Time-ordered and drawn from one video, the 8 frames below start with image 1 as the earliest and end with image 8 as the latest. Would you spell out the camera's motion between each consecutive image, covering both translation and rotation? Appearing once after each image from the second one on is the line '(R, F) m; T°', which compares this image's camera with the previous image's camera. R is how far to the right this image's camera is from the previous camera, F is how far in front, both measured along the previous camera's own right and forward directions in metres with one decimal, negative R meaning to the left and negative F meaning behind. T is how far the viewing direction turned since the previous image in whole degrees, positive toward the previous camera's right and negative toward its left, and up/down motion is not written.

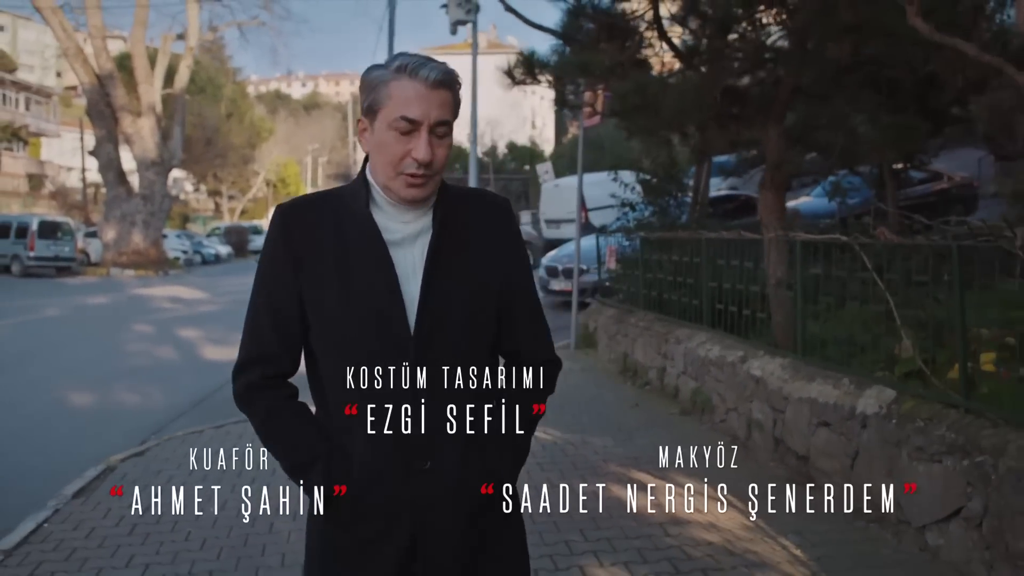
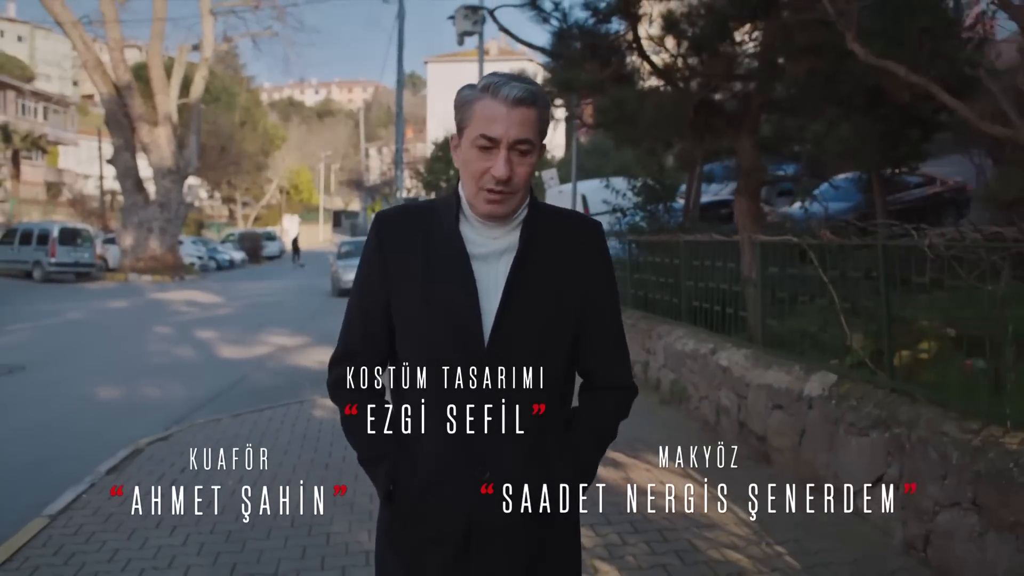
(+0.2, -0.7) m; -1°
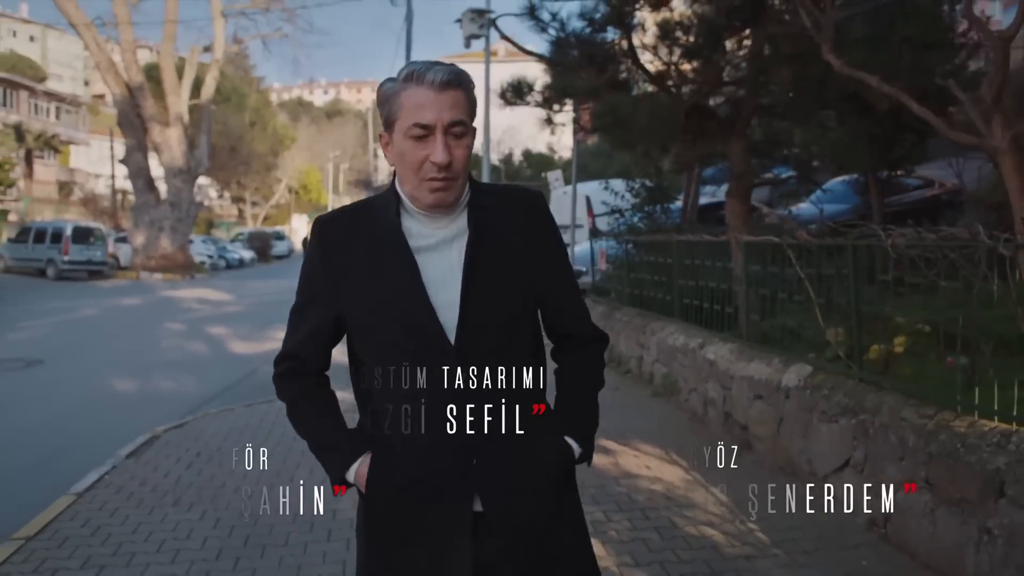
(+0.1, -0.4) m; 0°
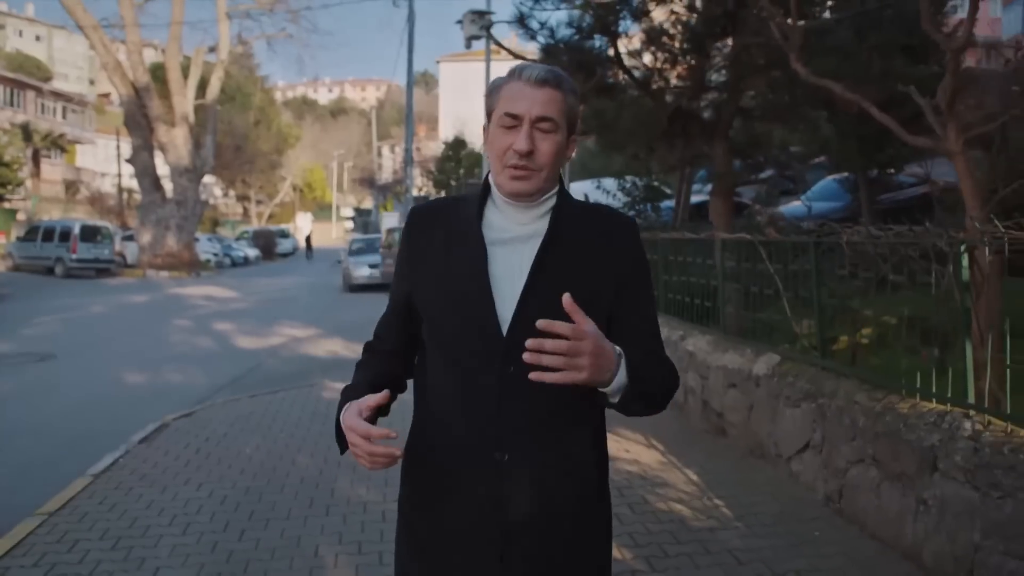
(+0.1, -0.4) m; 0°
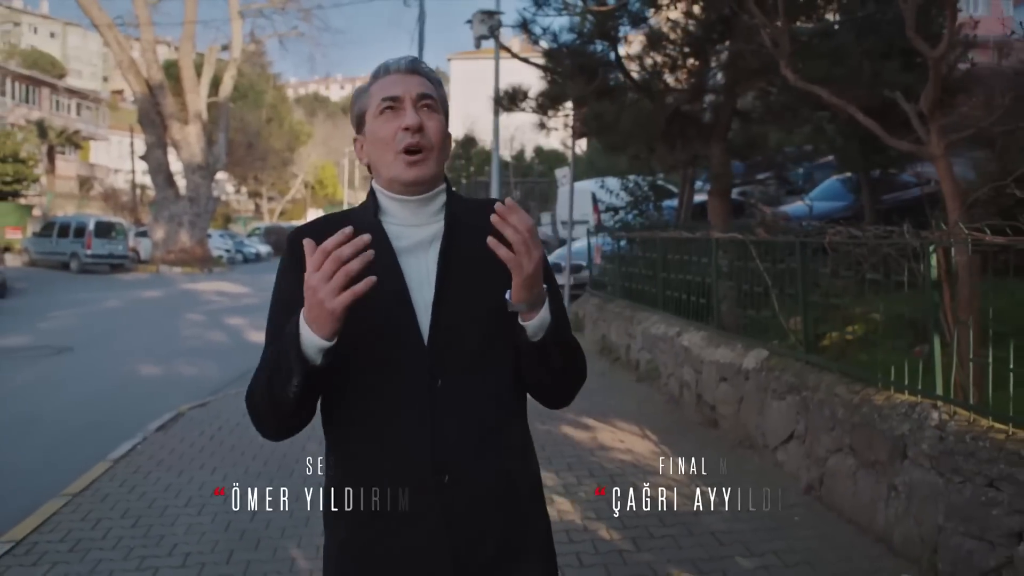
(+0.1, -0.3) m; -1°
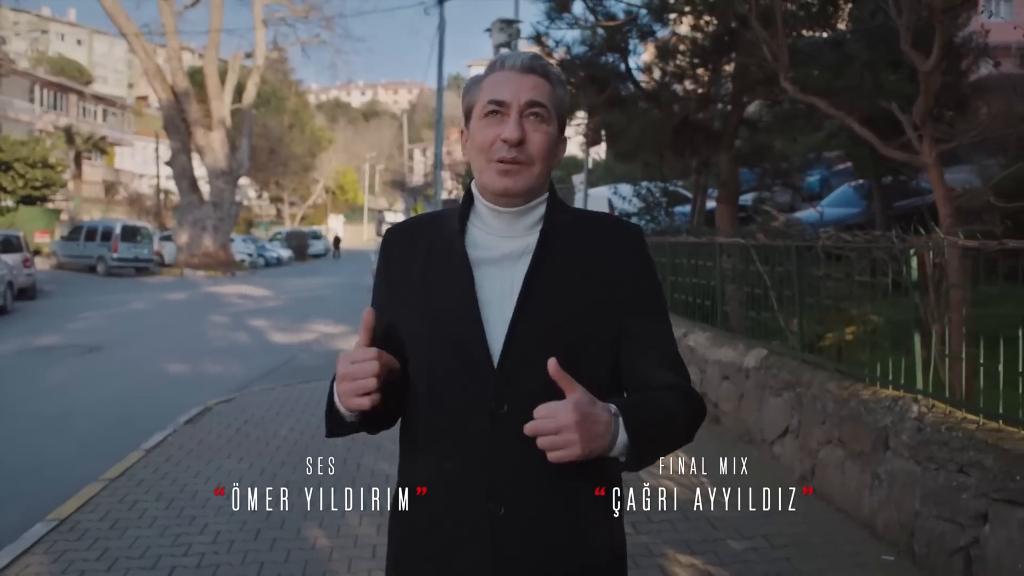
(+0.1, -0.4) m; -1°
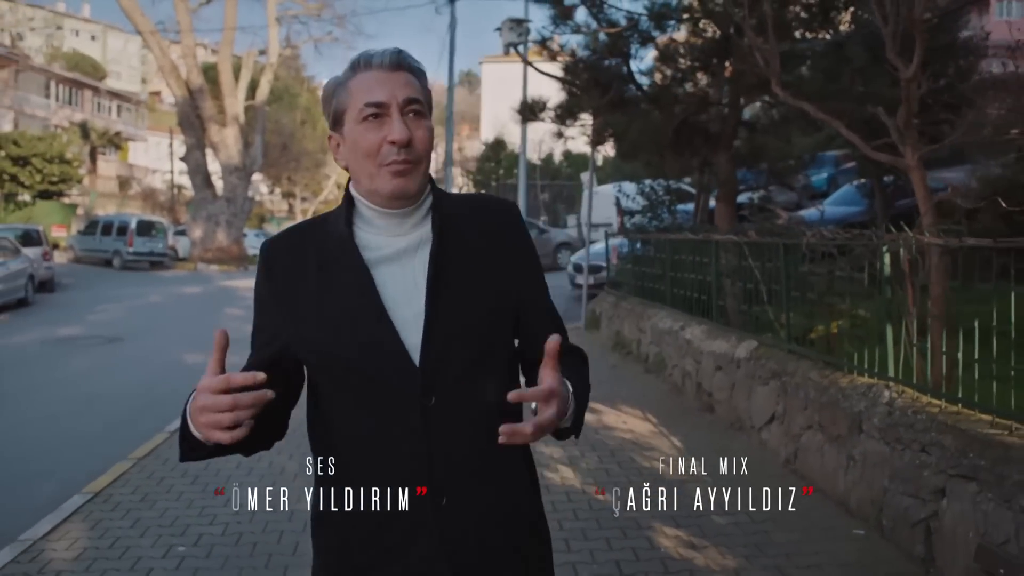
(+0.1, -0.4) m; -1°
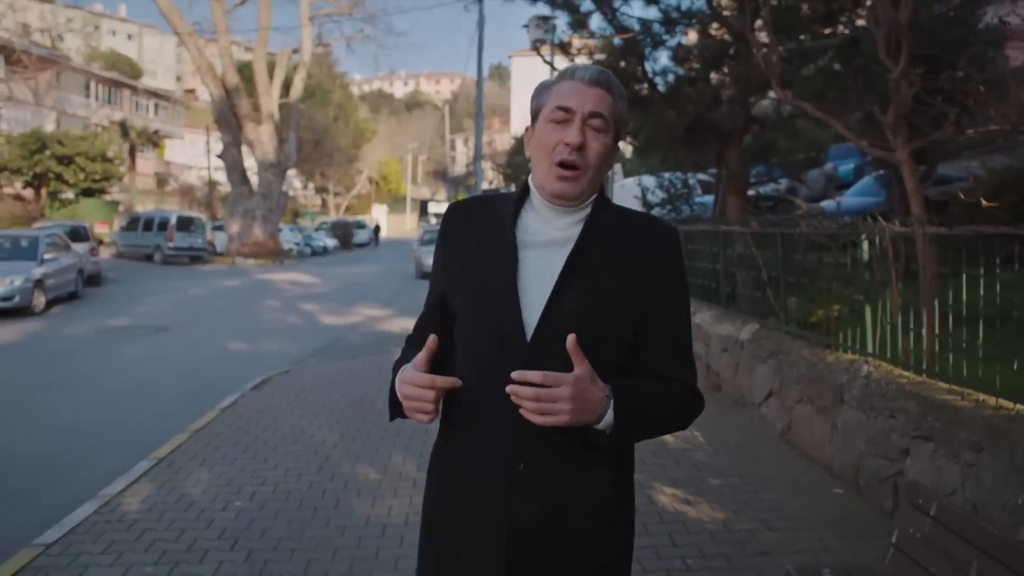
(+0.1, -0.6) m; -2°
